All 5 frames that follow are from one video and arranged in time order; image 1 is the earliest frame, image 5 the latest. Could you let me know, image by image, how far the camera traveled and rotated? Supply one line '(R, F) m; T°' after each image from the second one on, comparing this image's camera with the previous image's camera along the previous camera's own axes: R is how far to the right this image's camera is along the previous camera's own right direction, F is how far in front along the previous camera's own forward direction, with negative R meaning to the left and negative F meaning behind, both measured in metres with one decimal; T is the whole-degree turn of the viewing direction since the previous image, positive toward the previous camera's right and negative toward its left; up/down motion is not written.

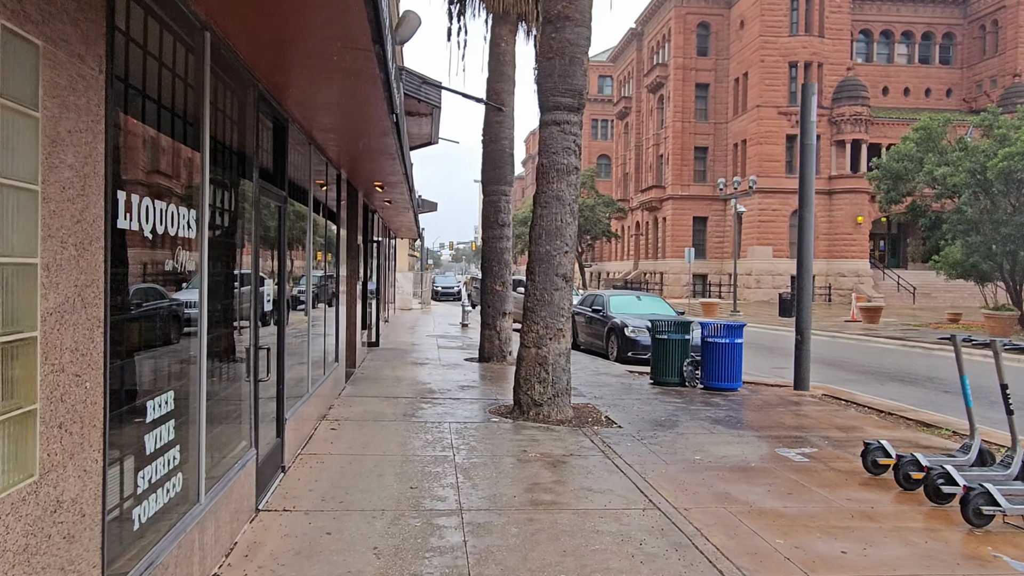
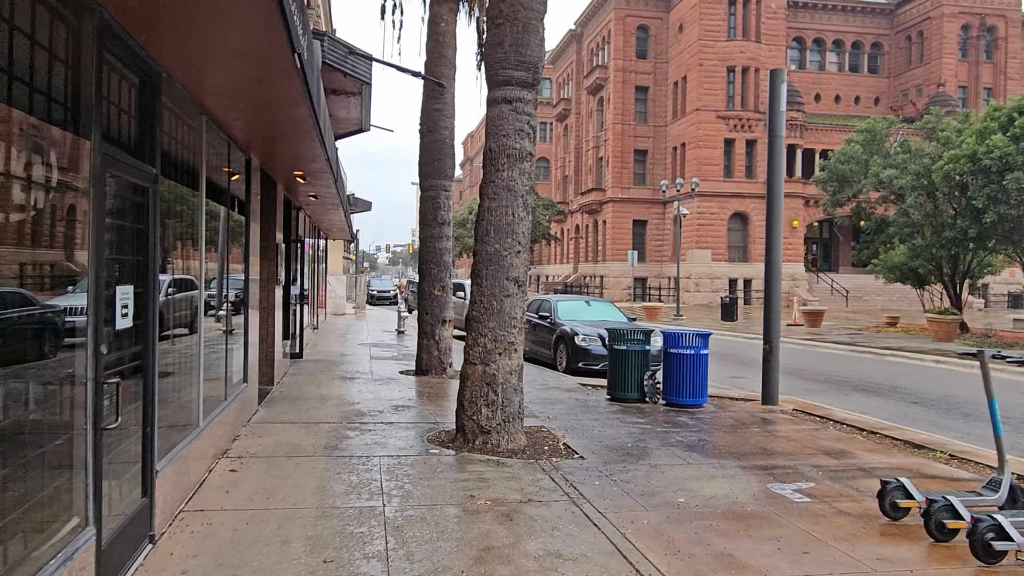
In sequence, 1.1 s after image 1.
(-0.1, +1.3) m; +5°
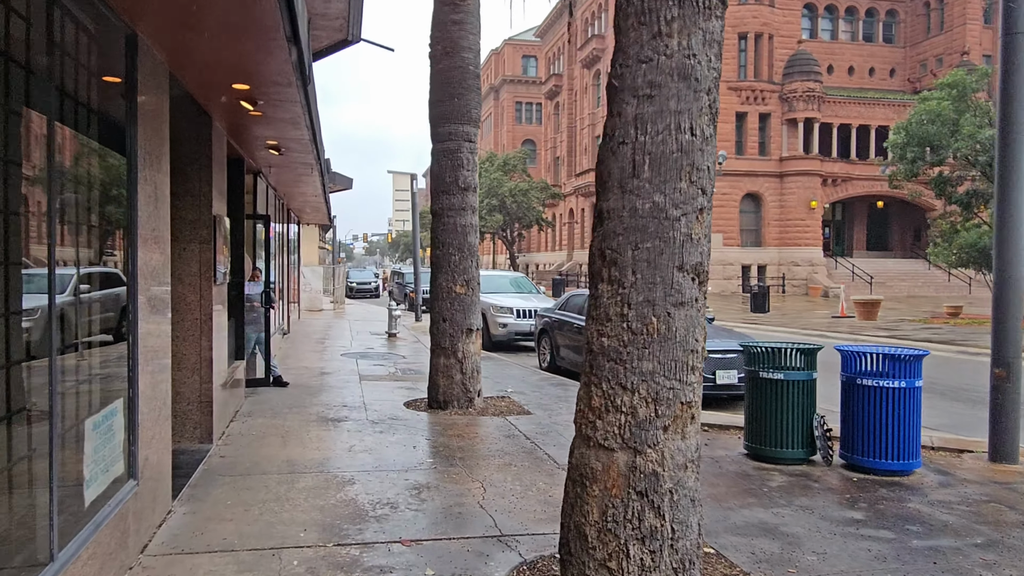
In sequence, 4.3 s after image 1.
(-0.9, +3.9) m; +2°
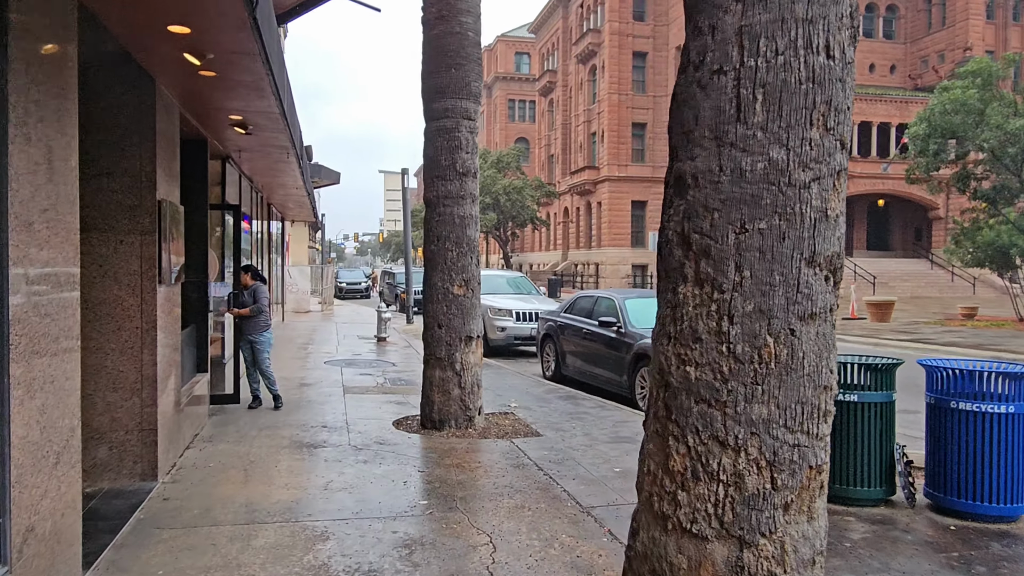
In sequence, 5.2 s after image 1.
(-0.2, +1.2) m; +1°
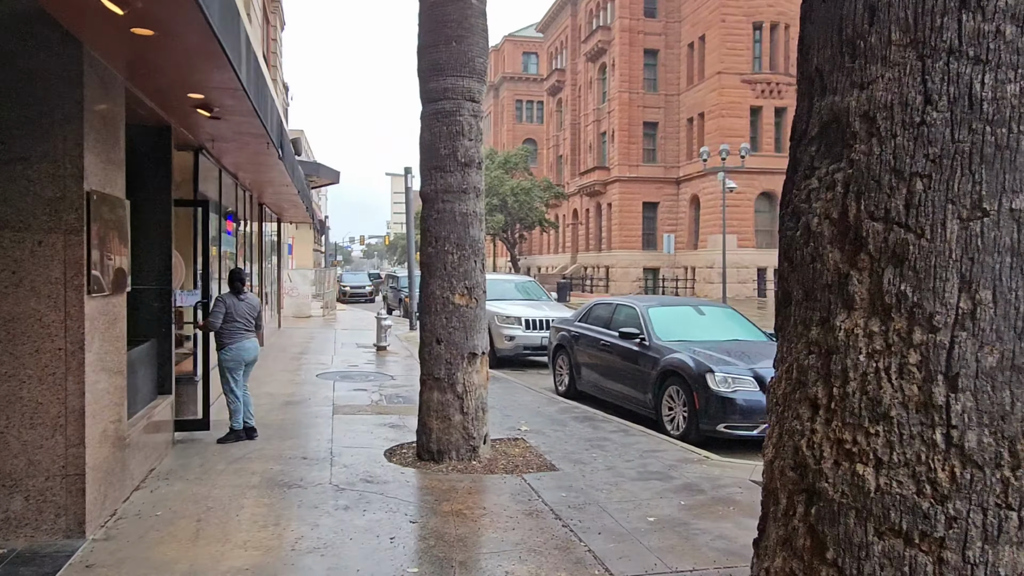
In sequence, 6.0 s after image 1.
(0.0, +1.1) m; -1°
